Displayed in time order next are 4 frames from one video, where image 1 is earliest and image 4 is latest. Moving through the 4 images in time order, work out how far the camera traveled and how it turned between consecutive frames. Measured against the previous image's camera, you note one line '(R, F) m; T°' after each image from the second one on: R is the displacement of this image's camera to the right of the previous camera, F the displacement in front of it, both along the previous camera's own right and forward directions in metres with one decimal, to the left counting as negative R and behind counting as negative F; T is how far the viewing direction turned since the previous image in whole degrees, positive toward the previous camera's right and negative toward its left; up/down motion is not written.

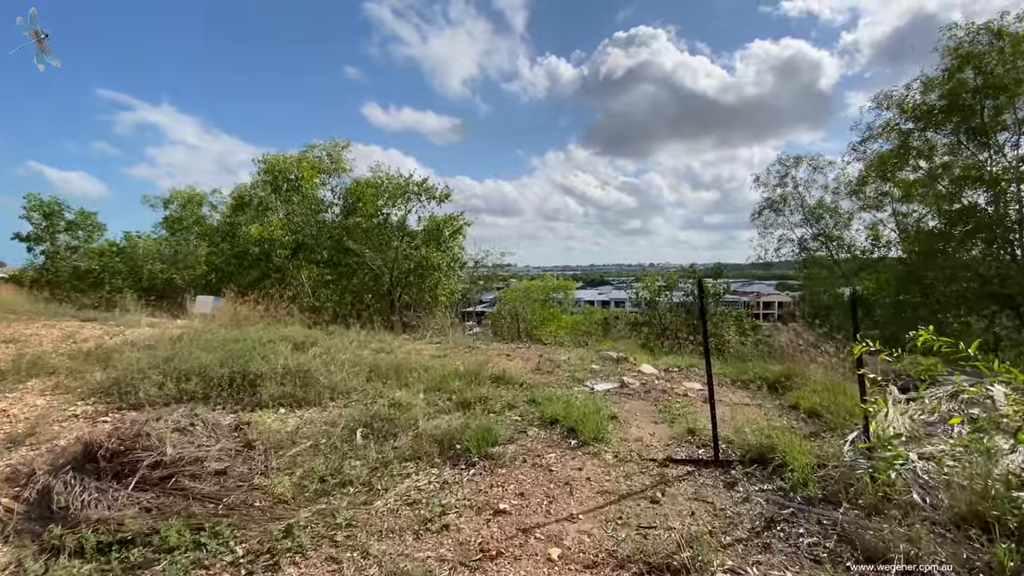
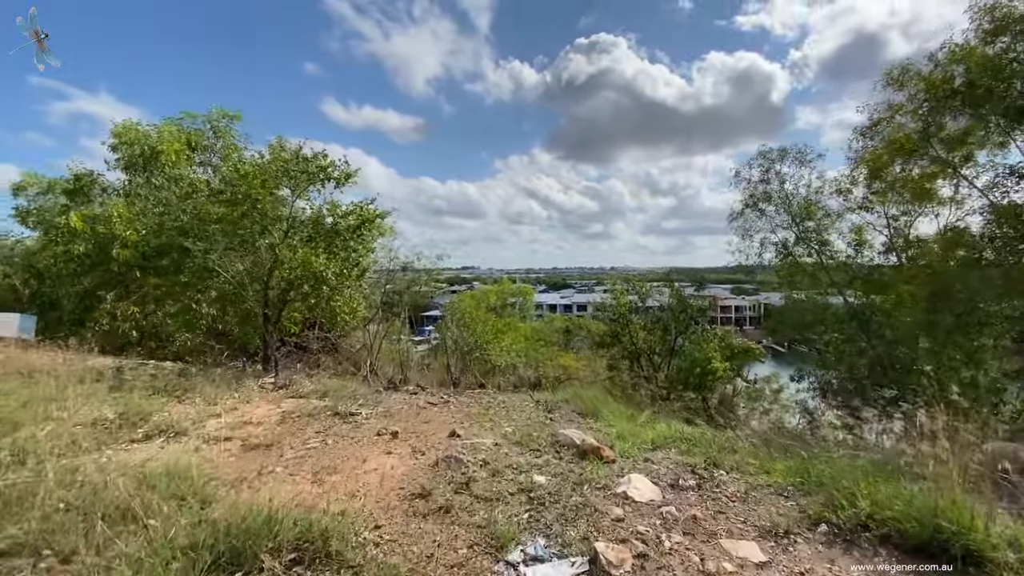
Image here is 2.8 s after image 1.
(+0.6, +3.1) m; +4°
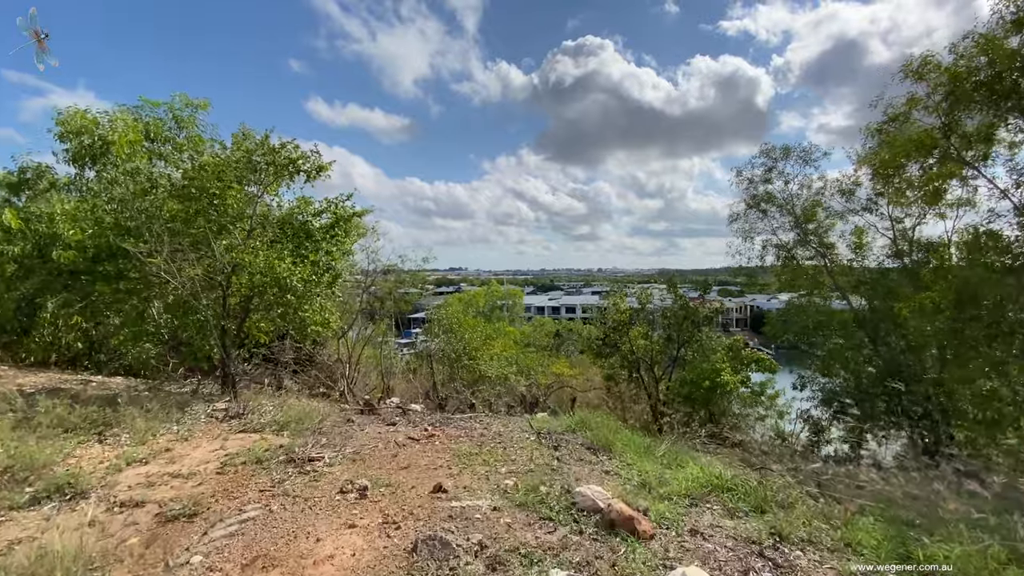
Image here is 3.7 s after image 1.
(-0.1, +0.9) m; +1°
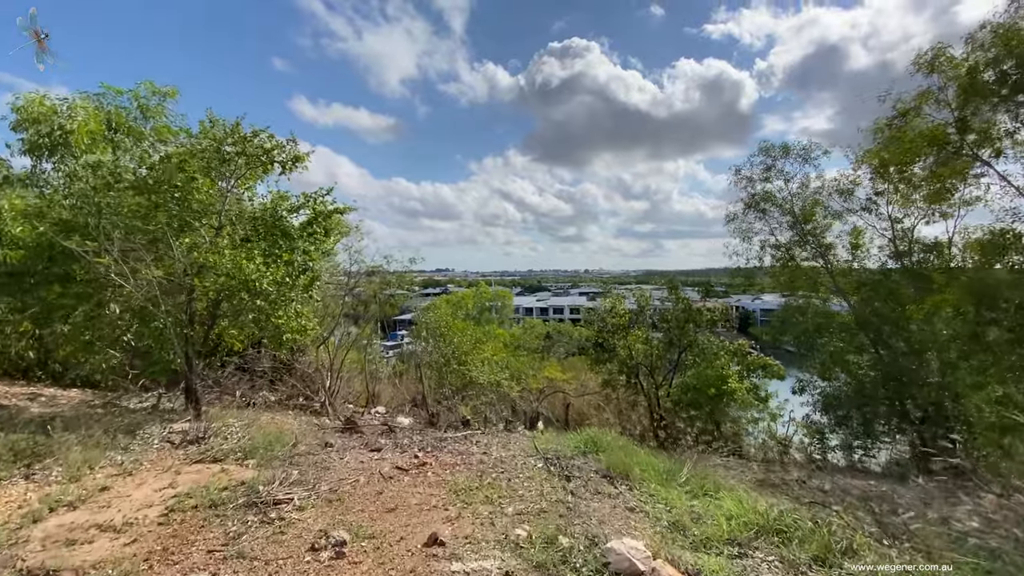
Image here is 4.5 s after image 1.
(-0.1, +0.6) m; +1°
